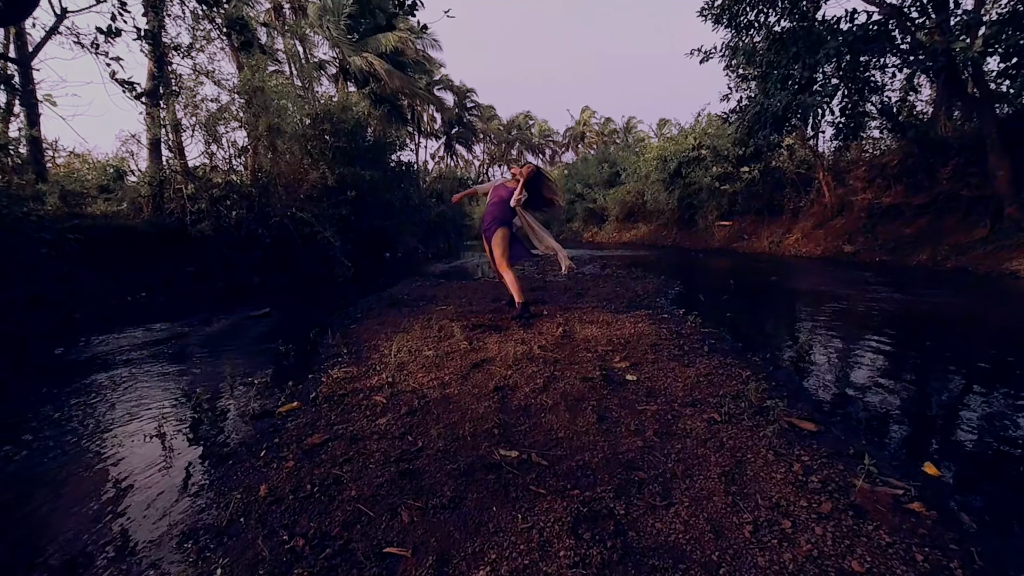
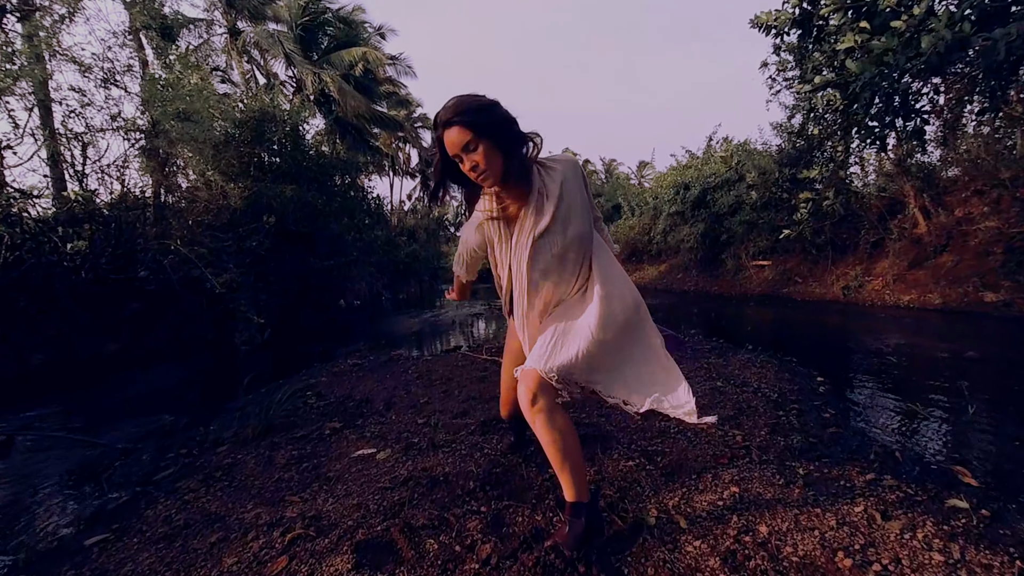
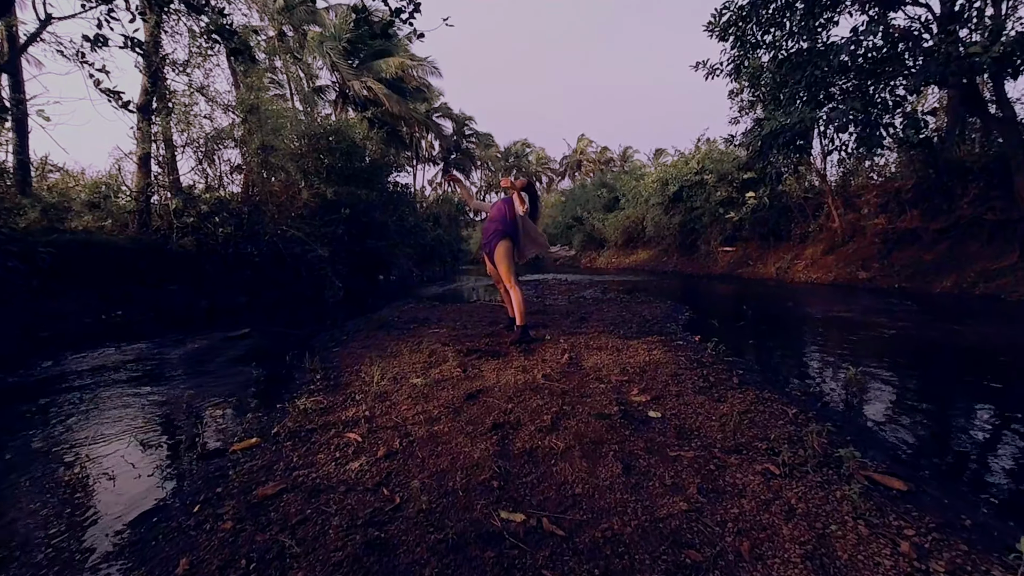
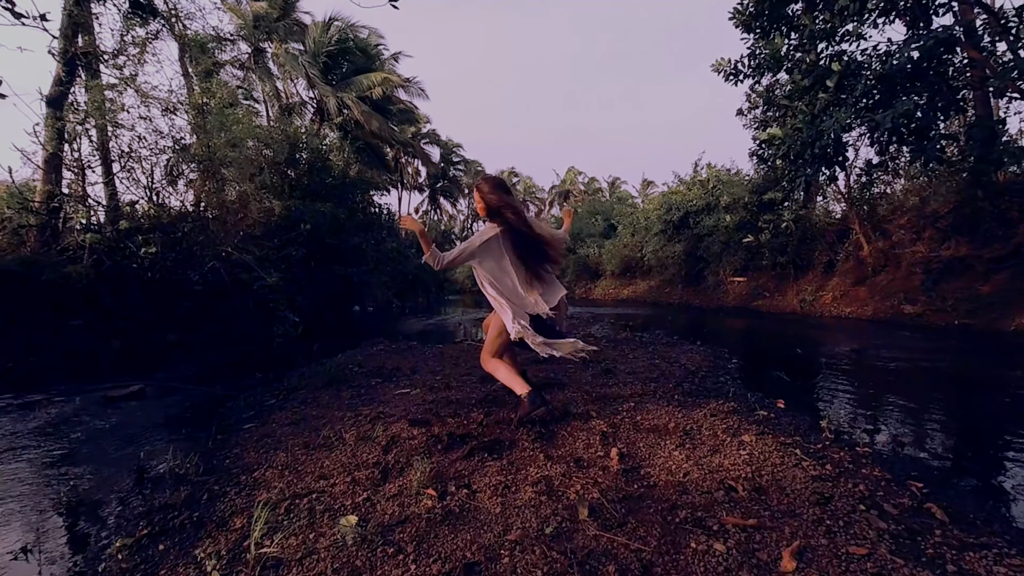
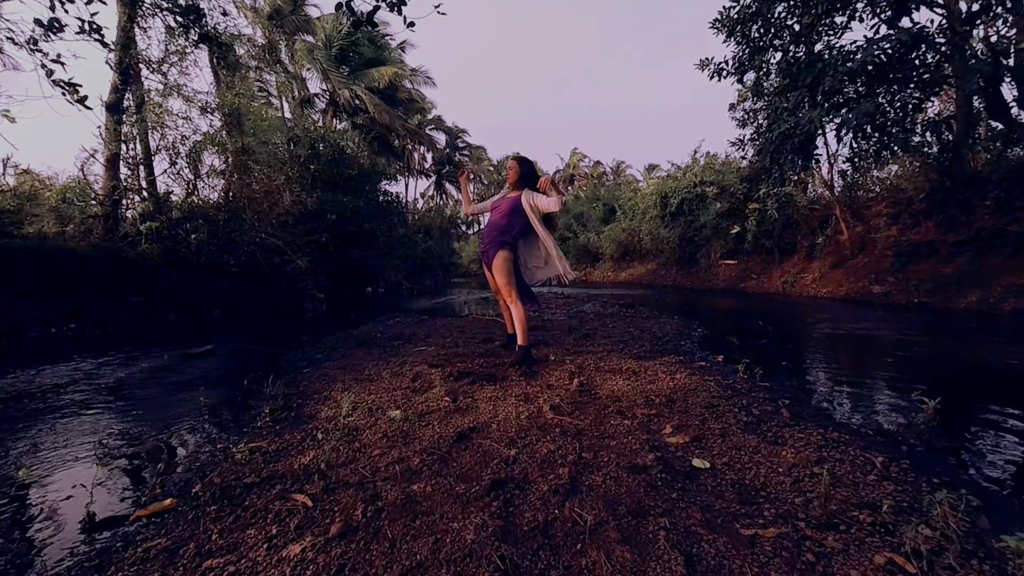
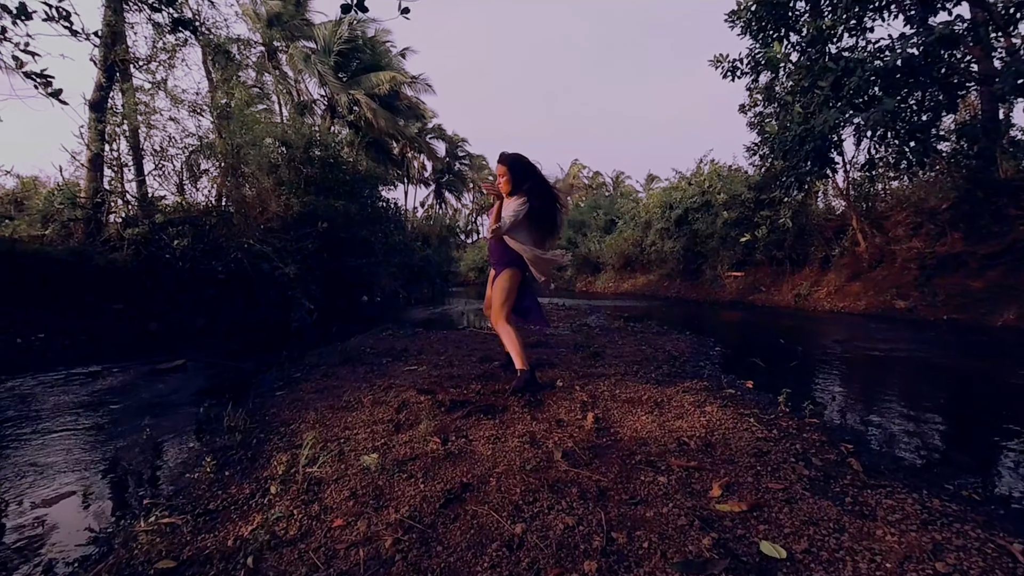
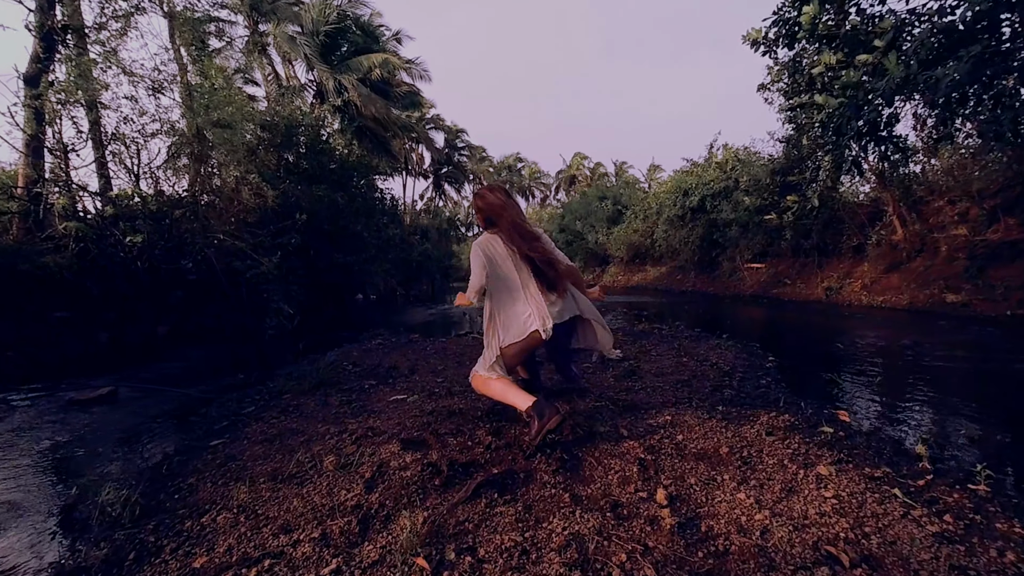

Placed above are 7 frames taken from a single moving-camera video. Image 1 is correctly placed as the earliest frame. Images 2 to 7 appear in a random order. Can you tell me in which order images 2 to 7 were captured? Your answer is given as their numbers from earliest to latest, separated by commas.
3, 5, 6, 4, 7, 2
